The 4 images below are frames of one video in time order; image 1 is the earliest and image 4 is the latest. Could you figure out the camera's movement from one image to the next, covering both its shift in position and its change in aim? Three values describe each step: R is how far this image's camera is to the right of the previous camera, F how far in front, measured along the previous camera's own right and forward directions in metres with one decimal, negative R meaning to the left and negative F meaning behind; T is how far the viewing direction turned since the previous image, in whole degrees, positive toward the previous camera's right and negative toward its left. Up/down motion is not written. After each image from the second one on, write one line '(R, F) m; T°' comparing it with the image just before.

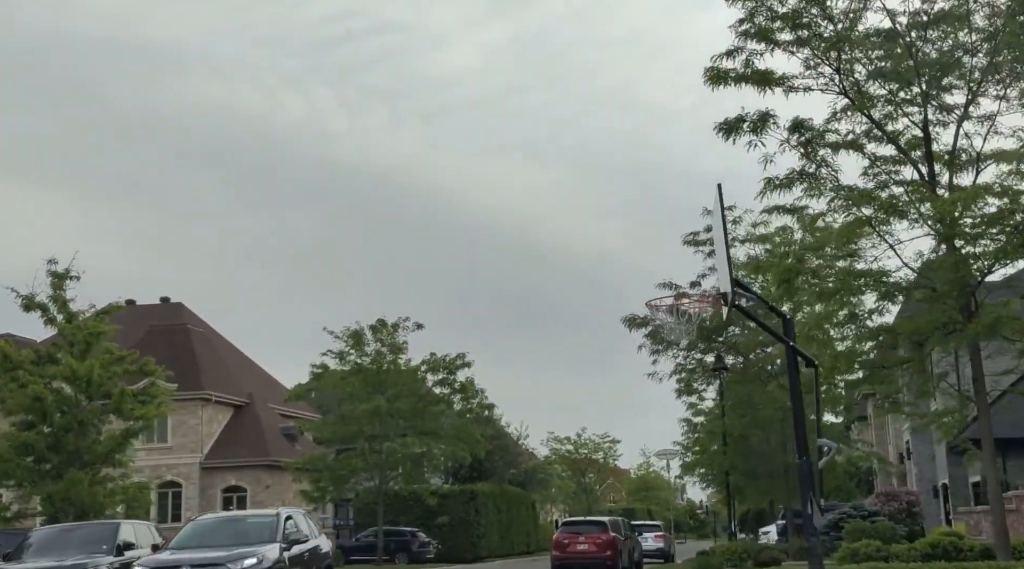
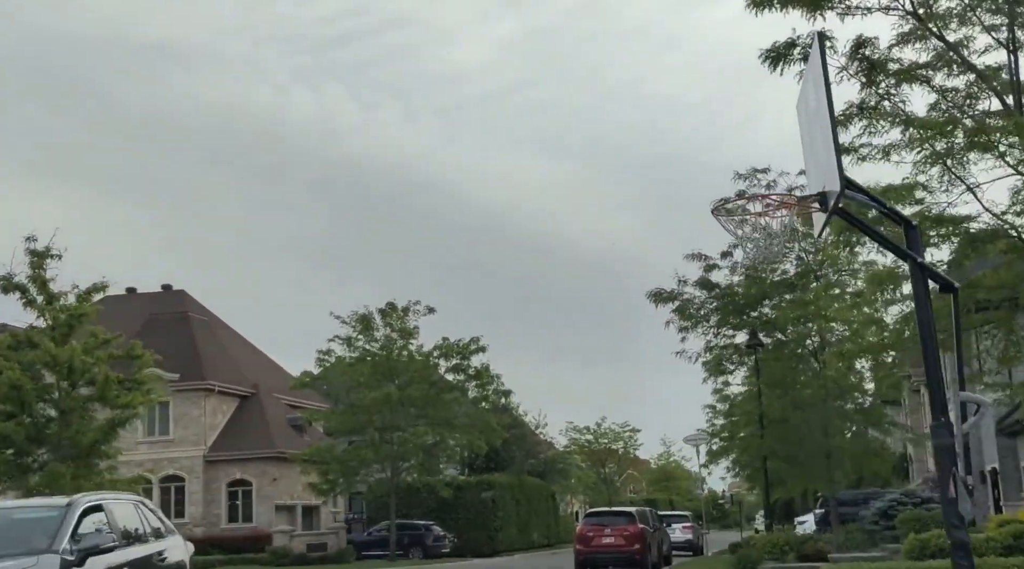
(0.0, +2.2) m; -1°
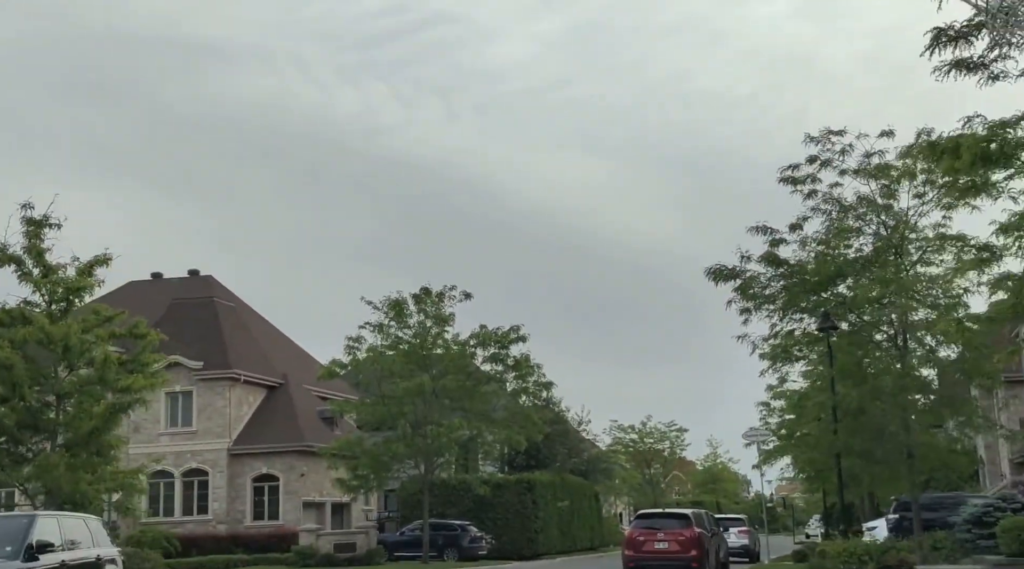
(0.0, +2.7) m; -2°
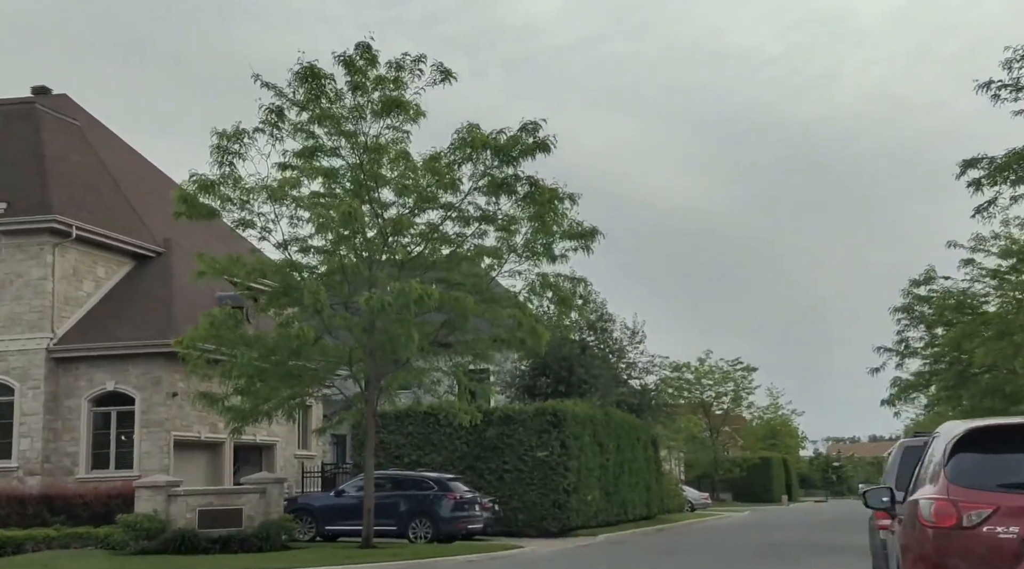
(+0.4, +17.1) m; -2°
